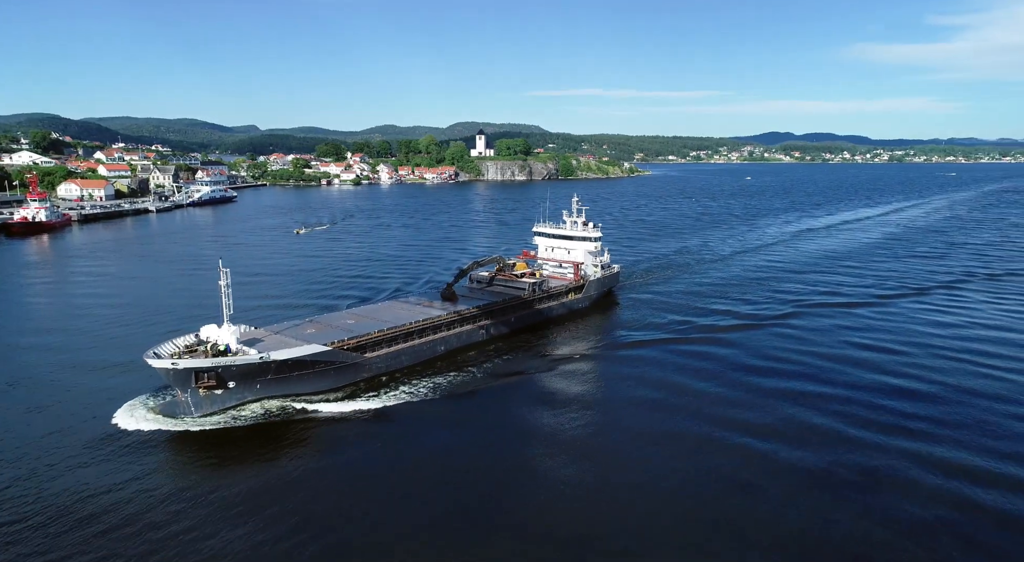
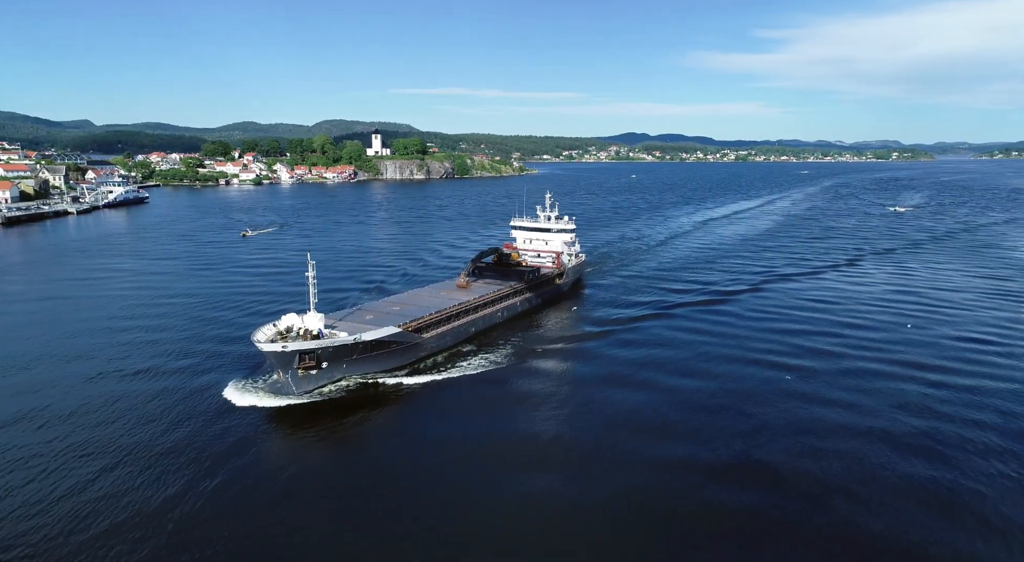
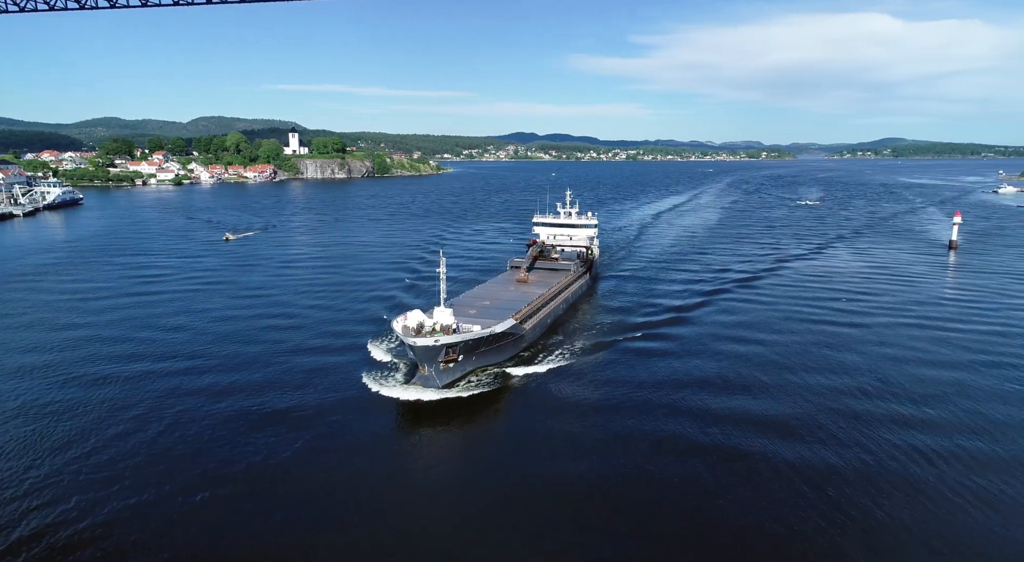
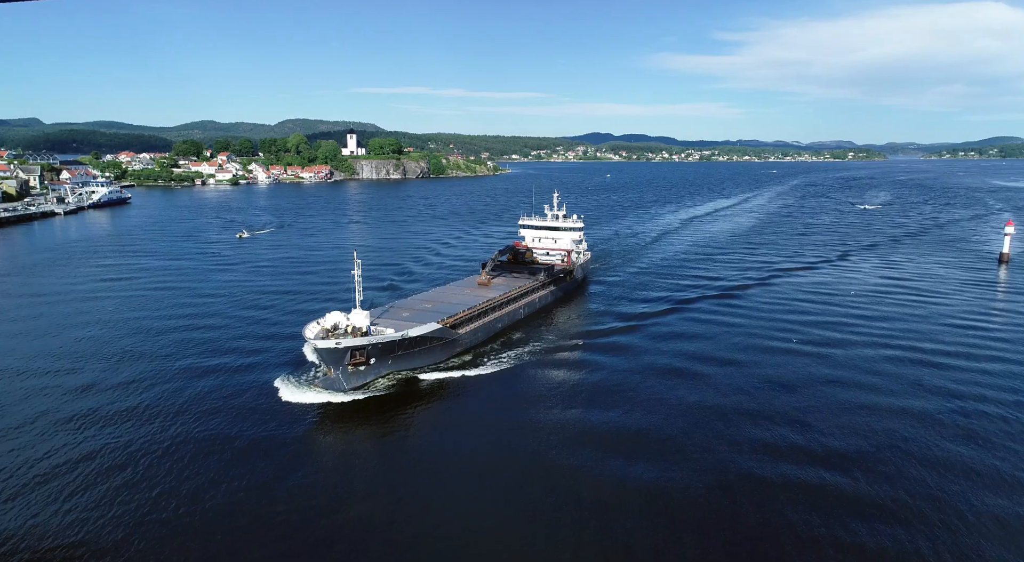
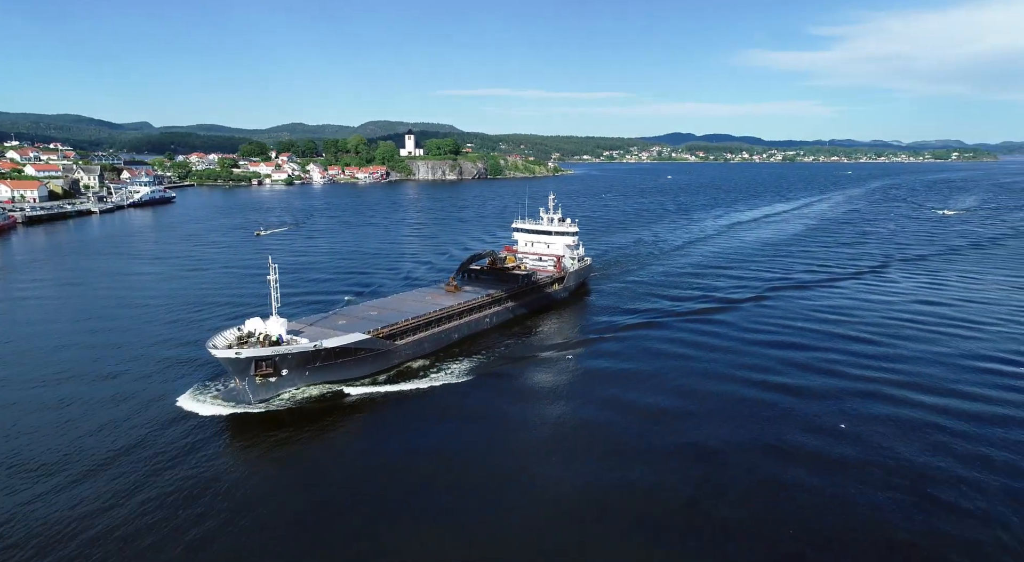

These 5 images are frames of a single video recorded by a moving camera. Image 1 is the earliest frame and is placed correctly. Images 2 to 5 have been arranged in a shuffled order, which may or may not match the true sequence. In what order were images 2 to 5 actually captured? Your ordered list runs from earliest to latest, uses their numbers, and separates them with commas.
5, 2, 4, 3
